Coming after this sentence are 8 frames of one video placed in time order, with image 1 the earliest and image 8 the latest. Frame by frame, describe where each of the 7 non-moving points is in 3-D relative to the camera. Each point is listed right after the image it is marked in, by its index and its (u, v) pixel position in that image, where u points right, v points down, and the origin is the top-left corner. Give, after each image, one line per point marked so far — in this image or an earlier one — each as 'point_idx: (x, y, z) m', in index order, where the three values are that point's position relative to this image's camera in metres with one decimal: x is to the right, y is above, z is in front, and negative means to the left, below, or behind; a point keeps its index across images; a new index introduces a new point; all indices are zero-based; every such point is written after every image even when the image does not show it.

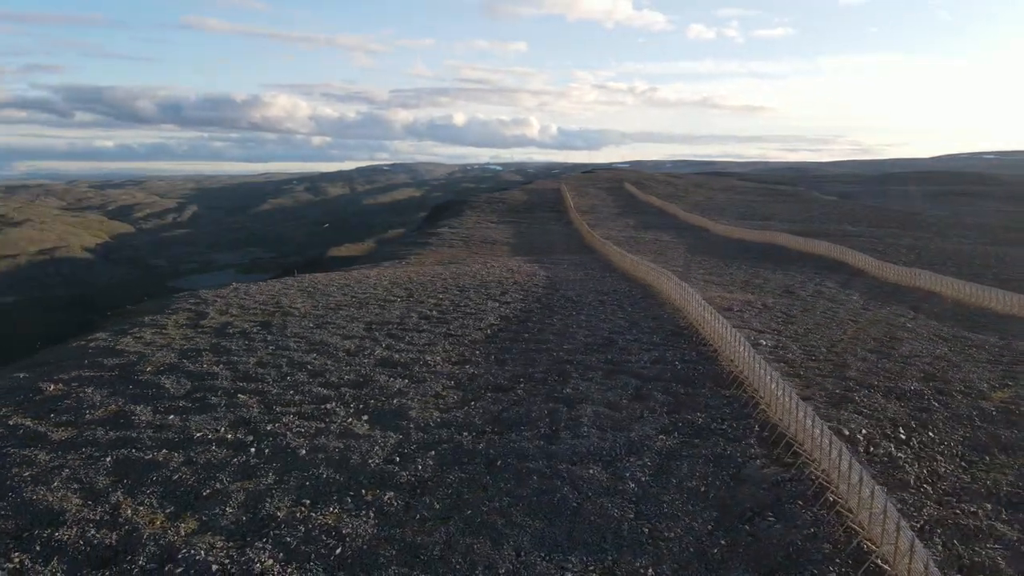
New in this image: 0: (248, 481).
0: (-5.3, -3.8, +14.6) m
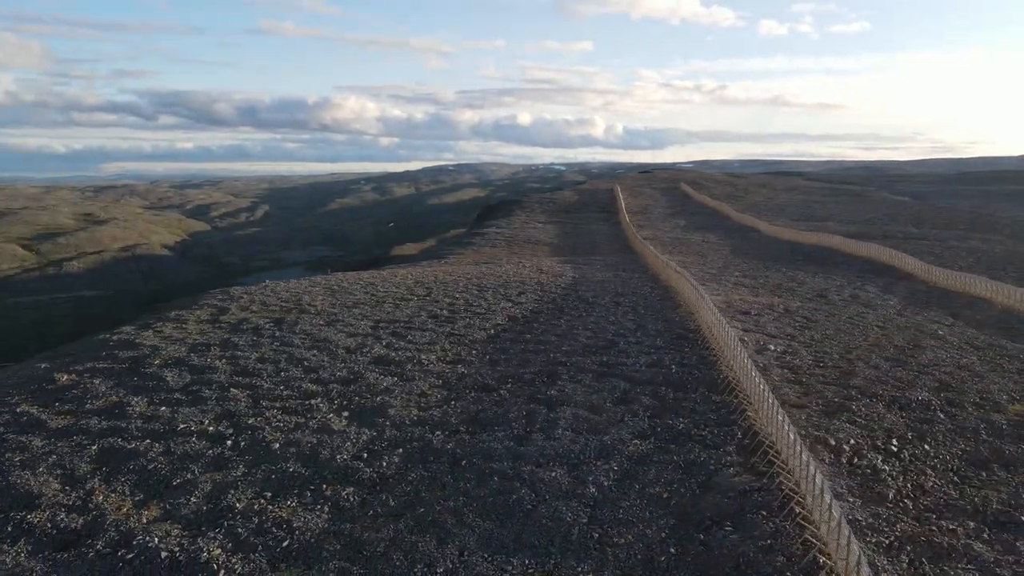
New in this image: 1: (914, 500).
0: (-6.1, -3.8, +15.0) m
1: (+8.0, -4.2, +14.6) m
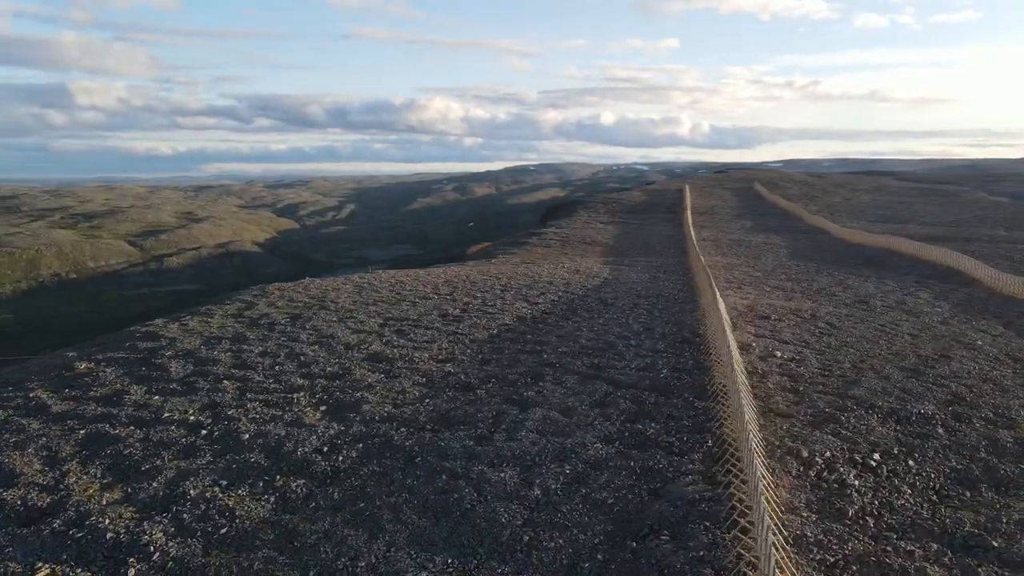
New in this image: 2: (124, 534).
0: (-7.1, -3.7, +15.8) m
1: (+6.9, -4.4, +13.8) m
2: (-7.0, -4.4, +13.0) m
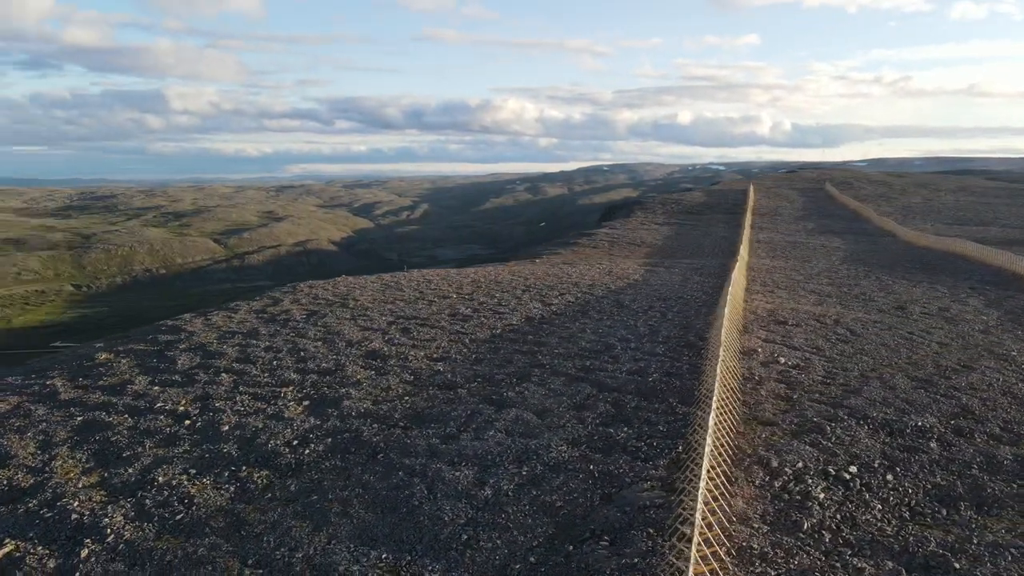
0: (-7.9, -3.6, +16.5) m
1: (+5.8, -4.4, +13.2) m
2: (-8.0, -4.3, +13.8) m
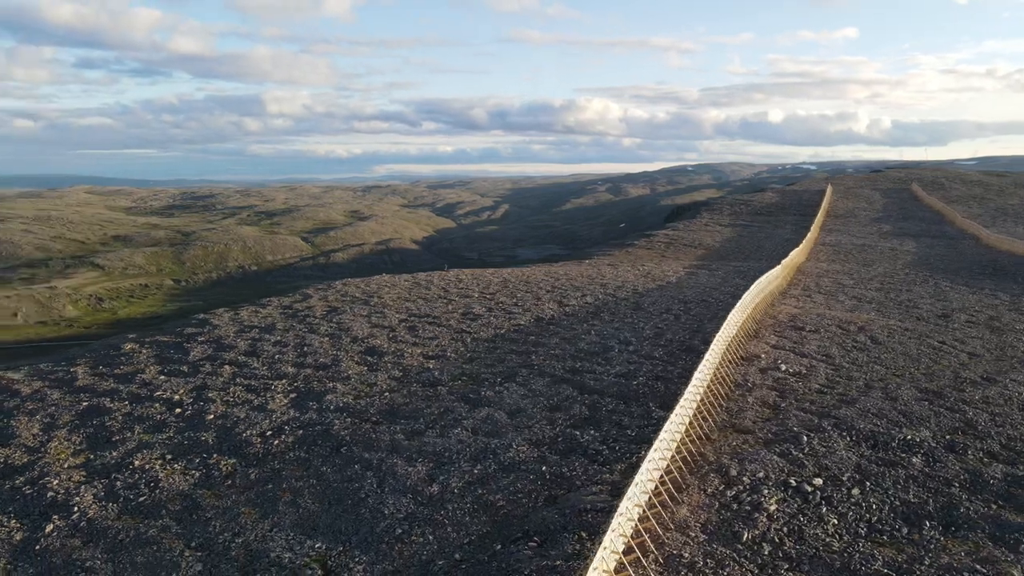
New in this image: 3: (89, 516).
0: (-8.7, -3.5, +17.5) m
1: (+4.6, -4.5, +12.8) m
2: (-9.1, -4.2, +14.8) m
3: (-8.1, -4.4, +14.0) m
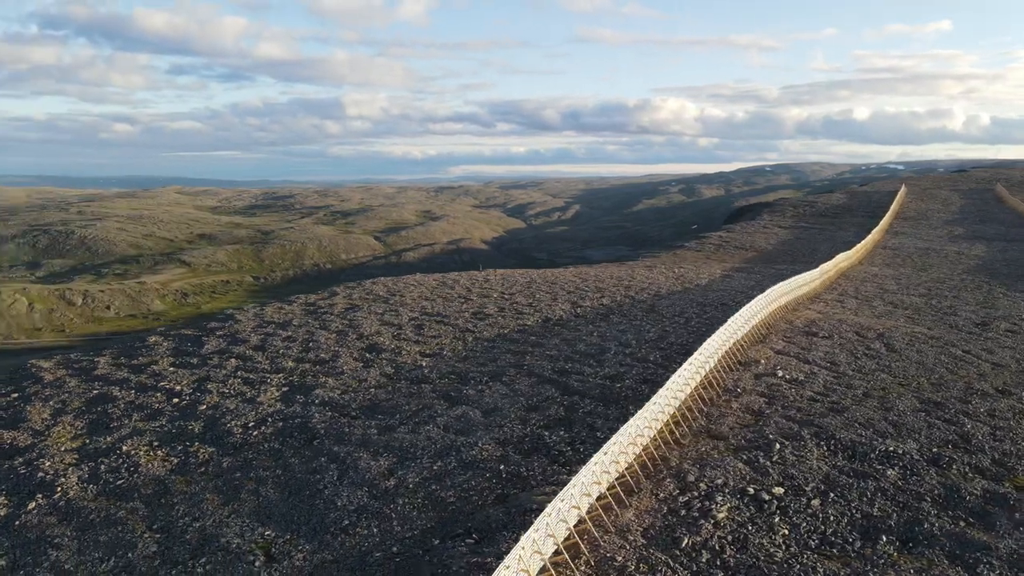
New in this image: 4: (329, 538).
0: (-9.3, -3.4, +18.5) m
1: (+3.5, -4.6, +12.6) m
2: (-10.0, -4.0, +15.8) m
3: (-9.0, -4.2, +14.9) m
4: (-3.3, -4.6, +13.3) m
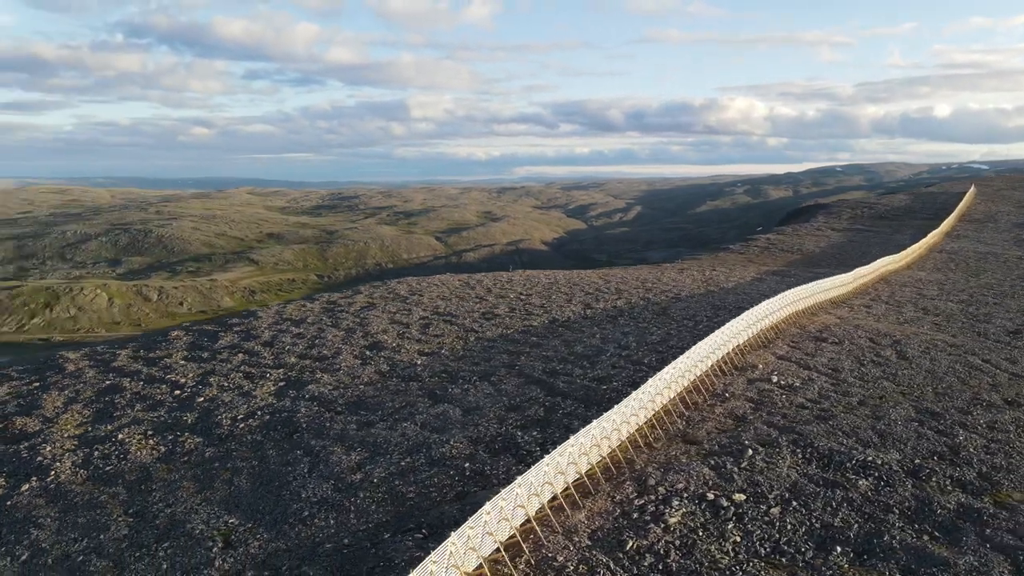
0: (-9.7, -3.3, +19.4) m
1: (+2.5, -4.6, +12.5) m
2: (-10.7, -3.9, +16.8) m
3: (-9.8, -4.2, +15.9) m
4: (-4.2, -4.5, +13.8) m
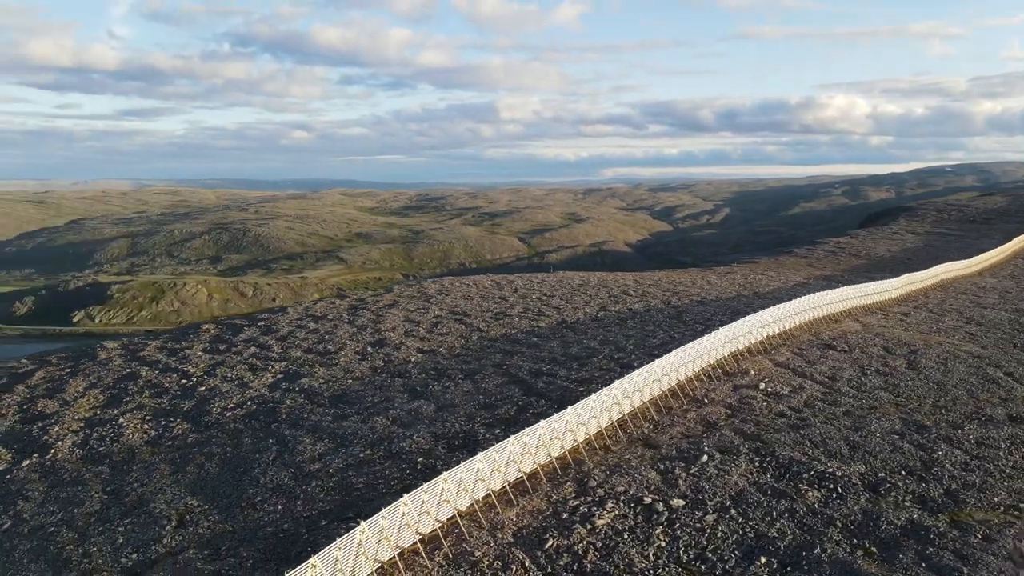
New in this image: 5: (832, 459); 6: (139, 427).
0: (-10.3, -3.1, +20.8) m
1: (+1.1, -4.7, +12.6) m
2: (-11.5, -3.8, +18.3) m
3: (-10.7, -4.0, +17.3) m
4: (-5.4, -4.5, +14.6) m
5: (+7.0, -3.7, +15.8) m
6: (-9.5, -3.6, +18.7) m
